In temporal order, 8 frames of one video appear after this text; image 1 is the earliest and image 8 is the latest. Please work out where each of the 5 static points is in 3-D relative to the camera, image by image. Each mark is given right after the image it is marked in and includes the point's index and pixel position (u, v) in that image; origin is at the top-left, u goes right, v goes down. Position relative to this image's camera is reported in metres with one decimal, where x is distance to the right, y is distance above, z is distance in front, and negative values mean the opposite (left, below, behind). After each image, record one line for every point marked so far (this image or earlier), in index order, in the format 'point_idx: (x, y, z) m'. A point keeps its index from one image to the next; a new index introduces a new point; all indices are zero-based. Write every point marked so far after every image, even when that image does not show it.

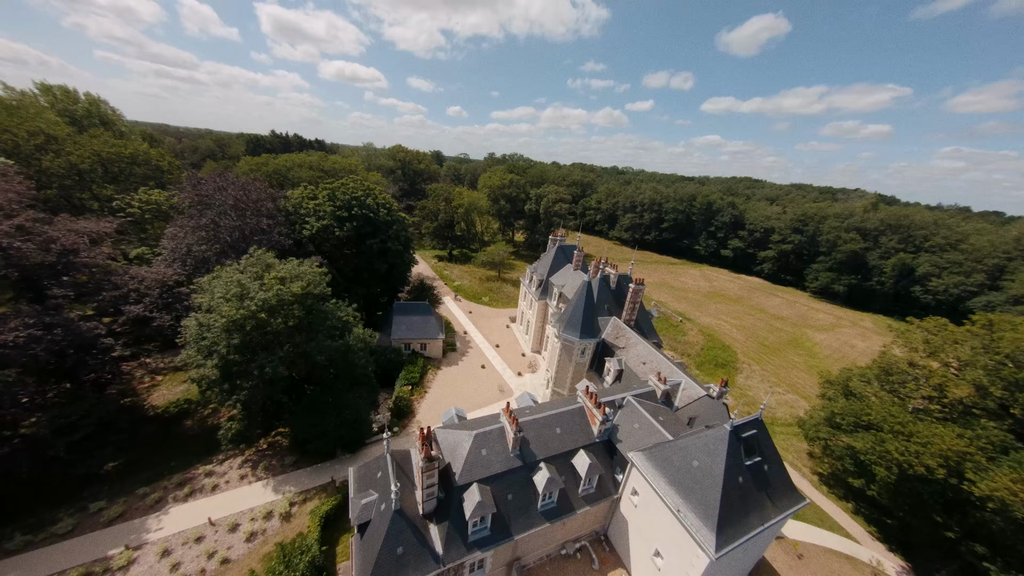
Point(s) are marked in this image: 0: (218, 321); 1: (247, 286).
0: (-16.7, -1.9, +17.4) m
1: (-15.8, +0.1, +18.5) m
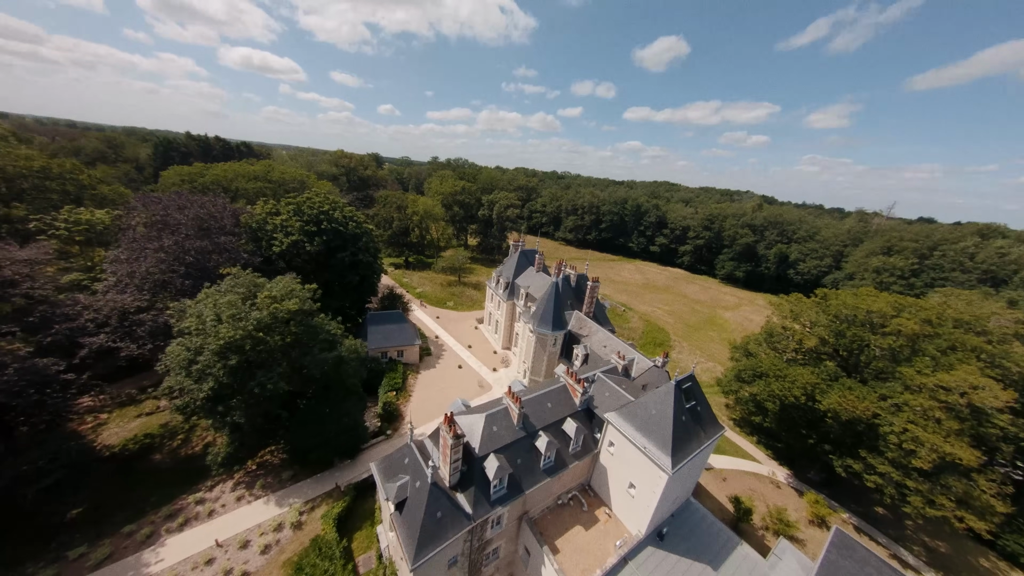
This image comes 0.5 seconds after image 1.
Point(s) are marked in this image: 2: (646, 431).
0: (-17.1, -3.2, +17.5) m
1: (-16.6, -1.2, +18.7) m
2: (+7.4, -7.8, +16.4) m
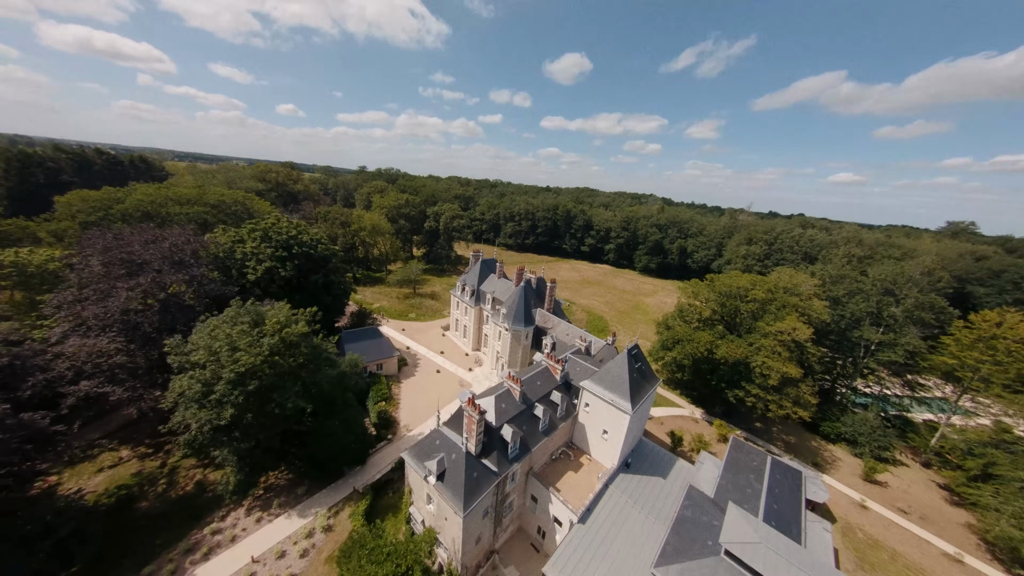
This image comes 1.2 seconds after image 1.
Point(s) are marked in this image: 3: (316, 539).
0: (-17.0, -5.1, +18.4) m
1: (-17.0, -3.0, +19.7) m
2: (+7.5, -7.5, +22.5) m
3: (-12.6, -16.2, +19.4) m
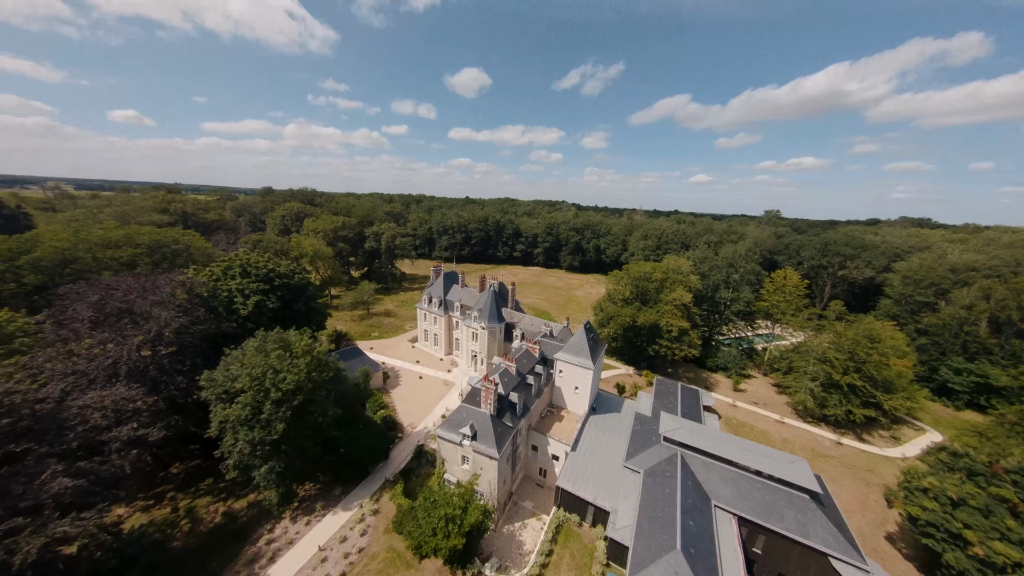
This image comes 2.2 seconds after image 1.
0: (-16.3, -7.2, +20.9) m
1: (-16.8, -5.2, +22.2) m
2: (+6.6, -6.8, +30.8) m
3: (-10.9, -17.7, +22.8) m
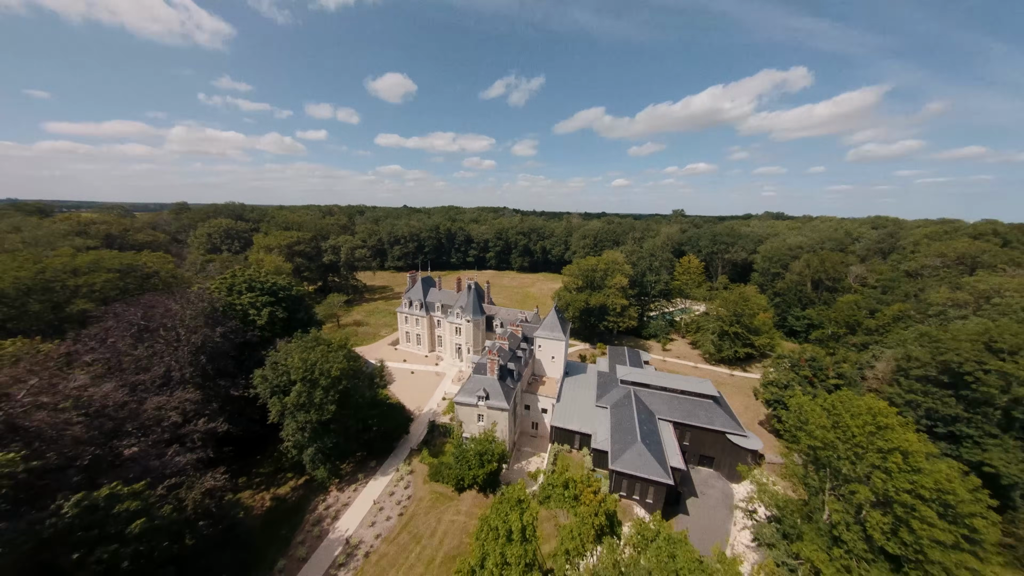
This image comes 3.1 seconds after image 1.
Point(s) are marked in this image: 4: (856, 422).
0: (-15.5, -7.5, +25.1) m
1: (-16.4, -5.7, +26.2) m
2: (+5.1, -5.6, +39.1) m
3: (-9.6, -17.7, +27.8) m
4: (+19.2, -6.6, +17.8) m
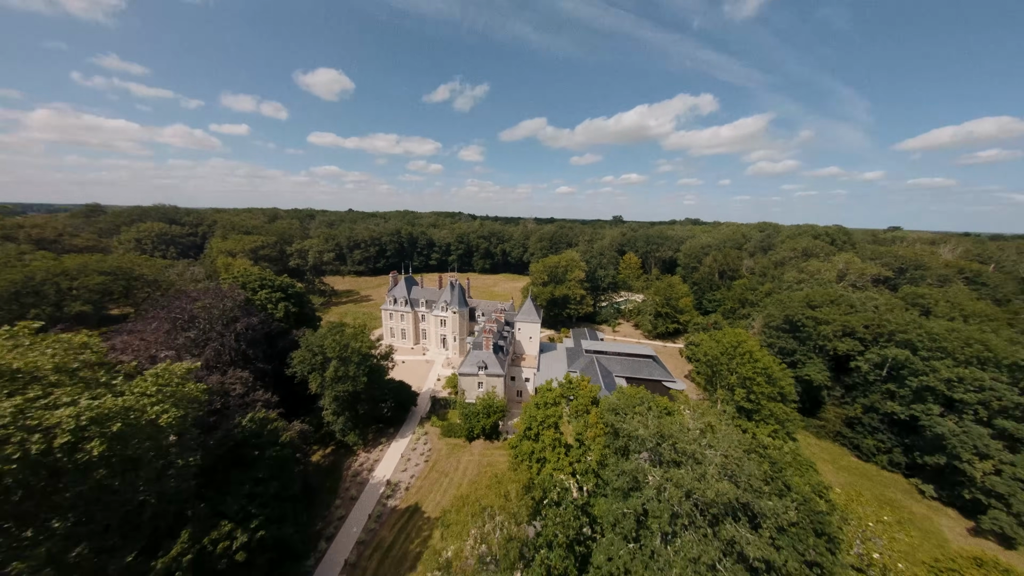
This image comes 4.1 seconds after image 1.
0: (-15.5, -6.8, +29.9) m
1: (-16.6, -4.9, +30.9) m
2: (+2.4, -4.4, +47.1) m
3: (-9.8, -16.7, +33.5) m
4: (+19.9, -4.6, +28.4) m
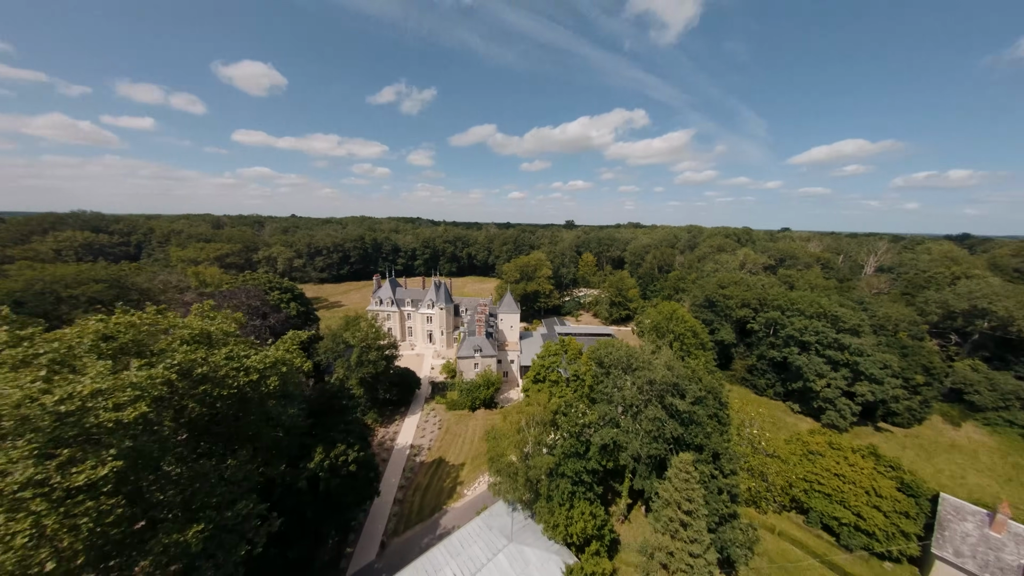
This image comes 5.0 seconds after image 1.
0: (-15.8, -6.4, +34.6) m
1: (-17.2, -4.6, +35.5) m
2: (-0.8, -3.7, +54.4) m
3: (-10.3, -16.2, +38.9) m
4: (+19.3, -2.8, +38.5) m
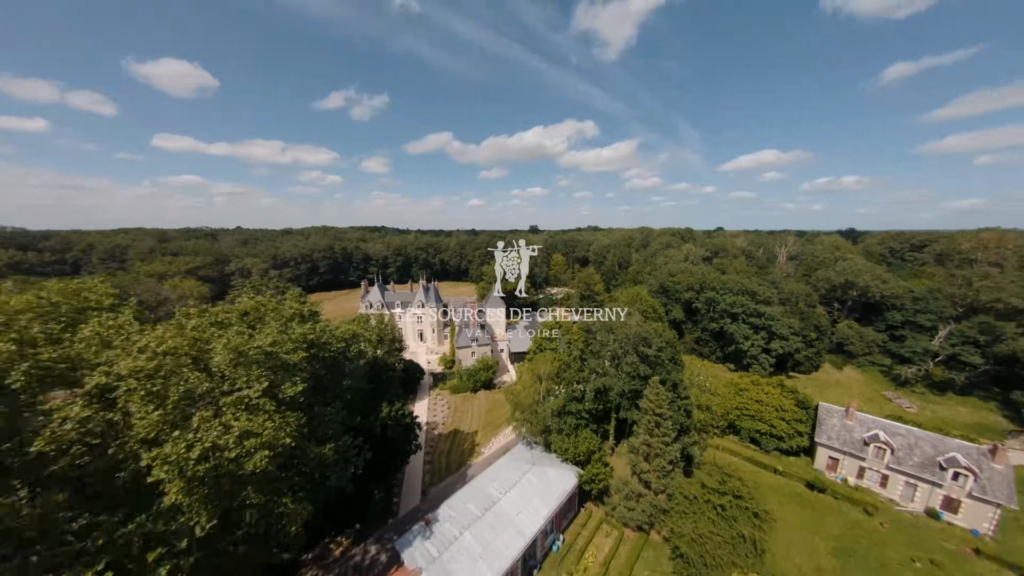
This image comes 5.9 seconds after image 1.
0: (-16.1, -6.2, +38.7) m
1: (-17.7, -4.5, +39.5) m
2: (-3.8, -3.2, +60.2) m
3: (-10.7, -15.8, +43.5) m
4: (+18.0, -1.0, +46.9) m
